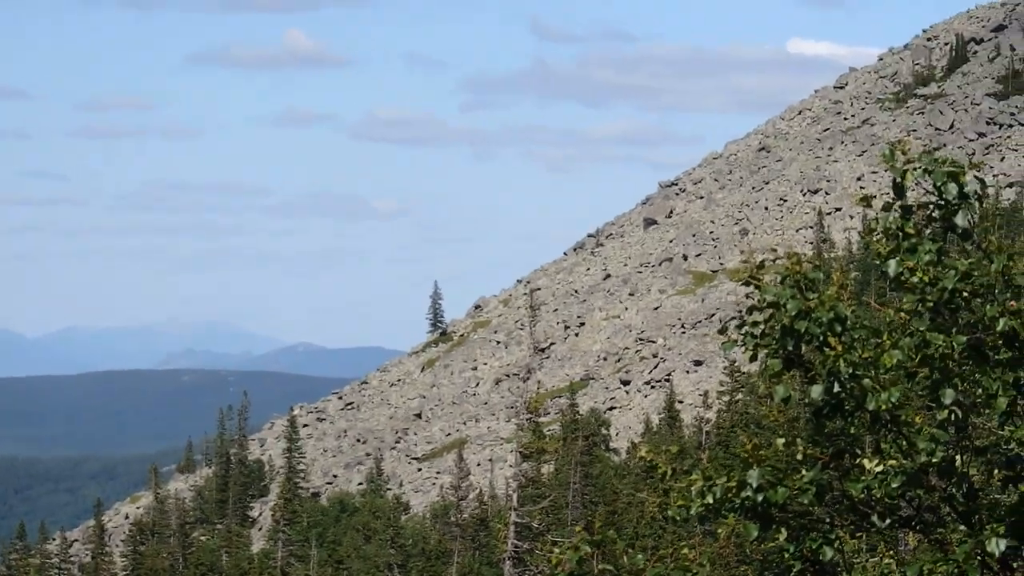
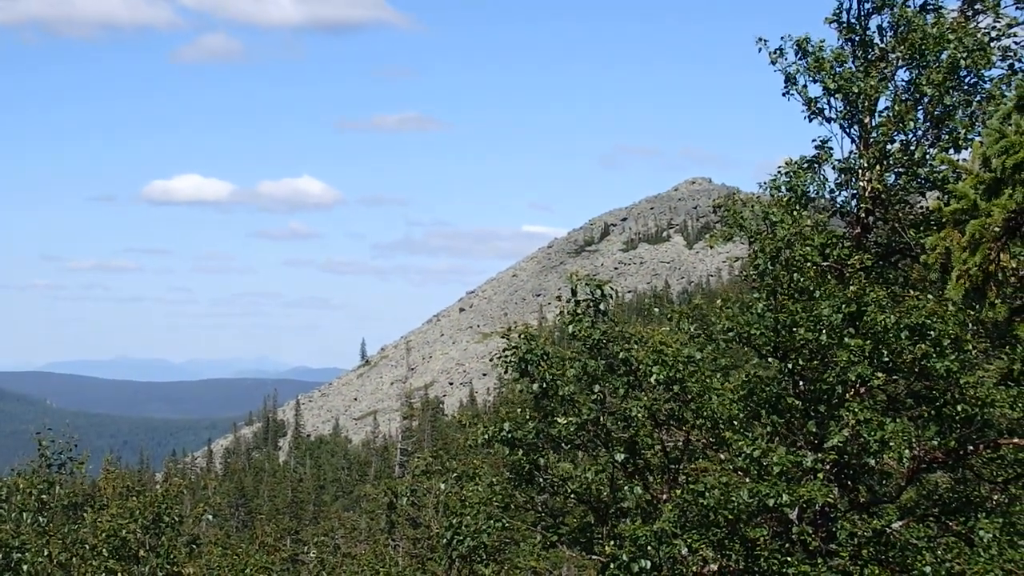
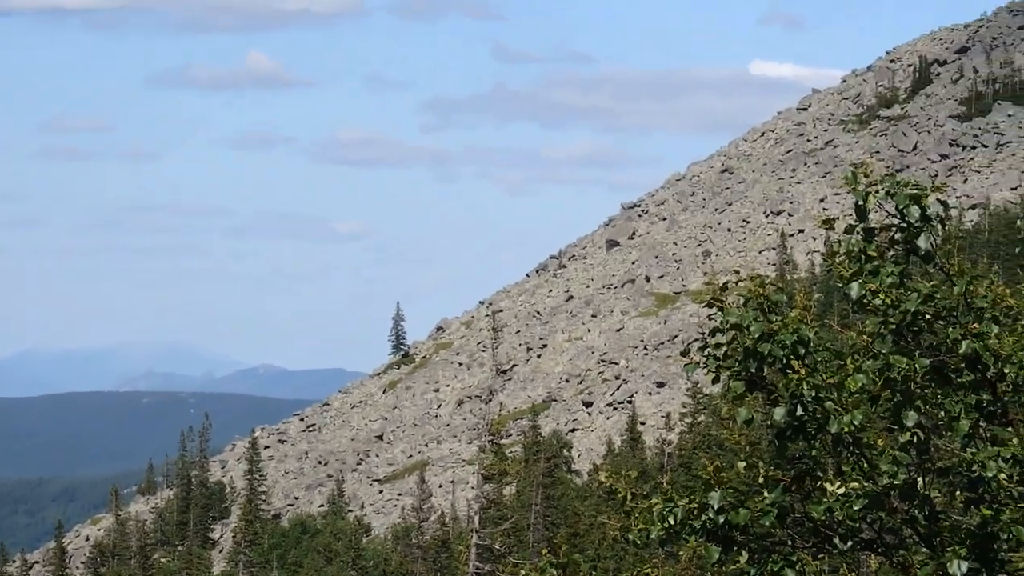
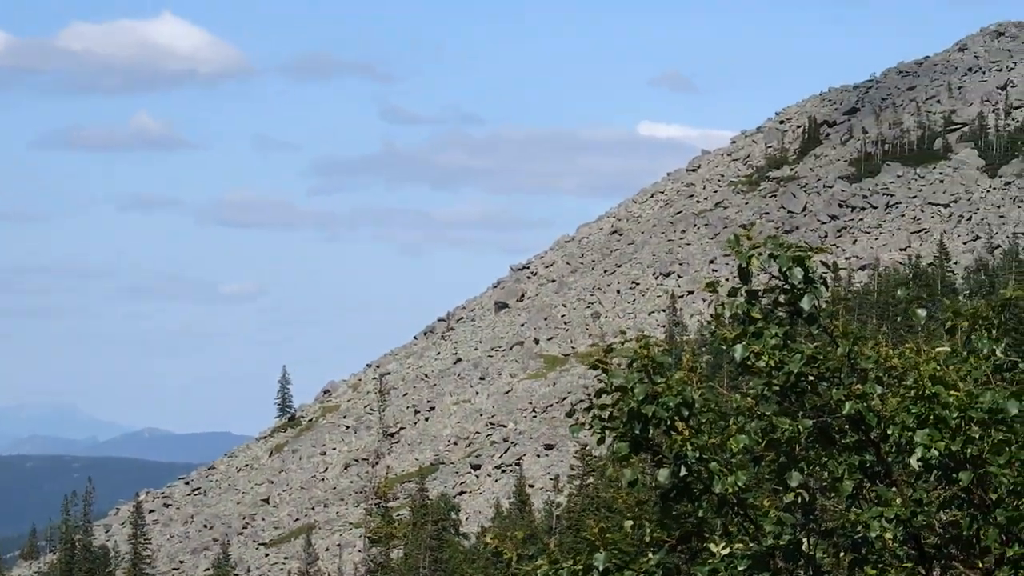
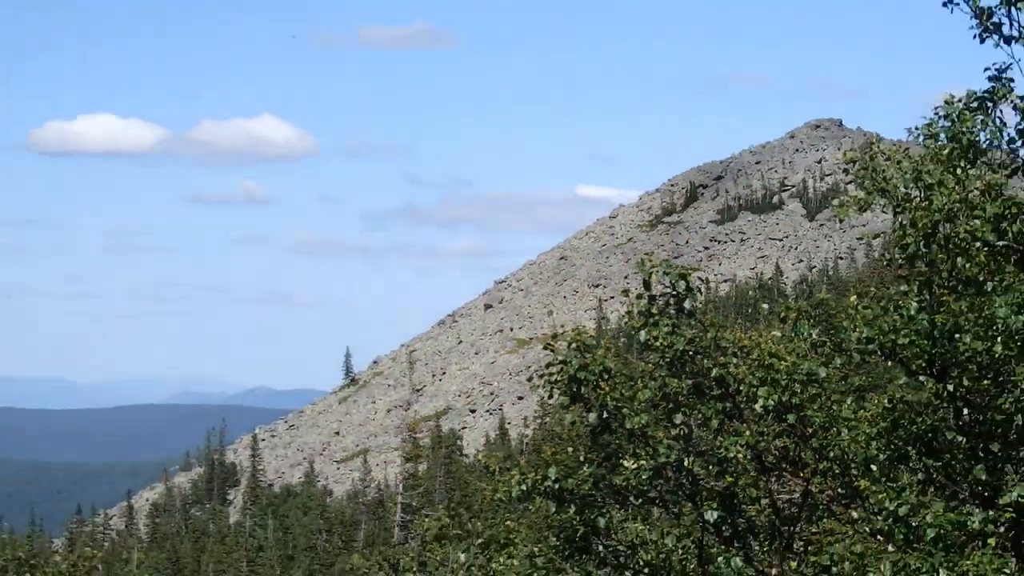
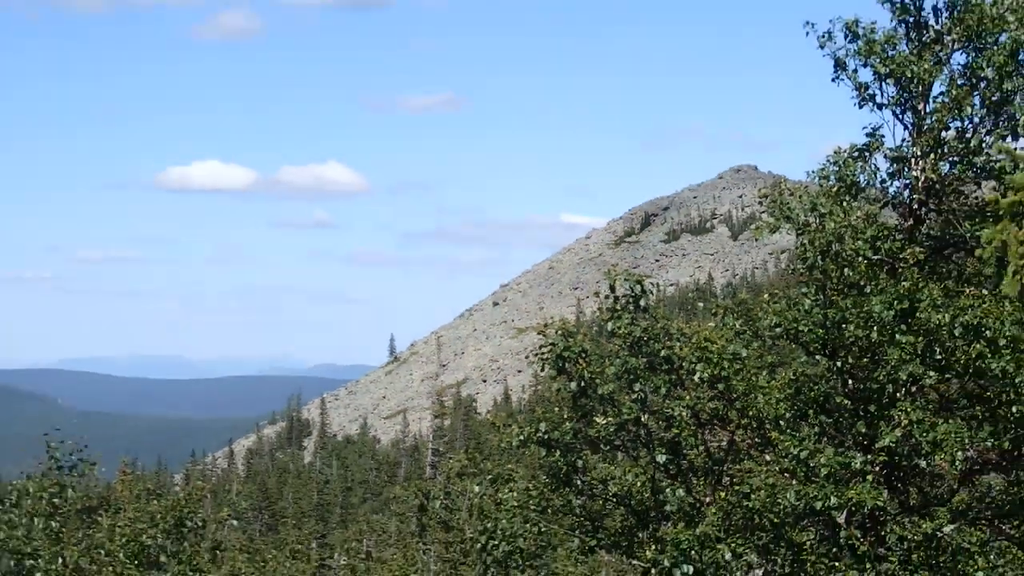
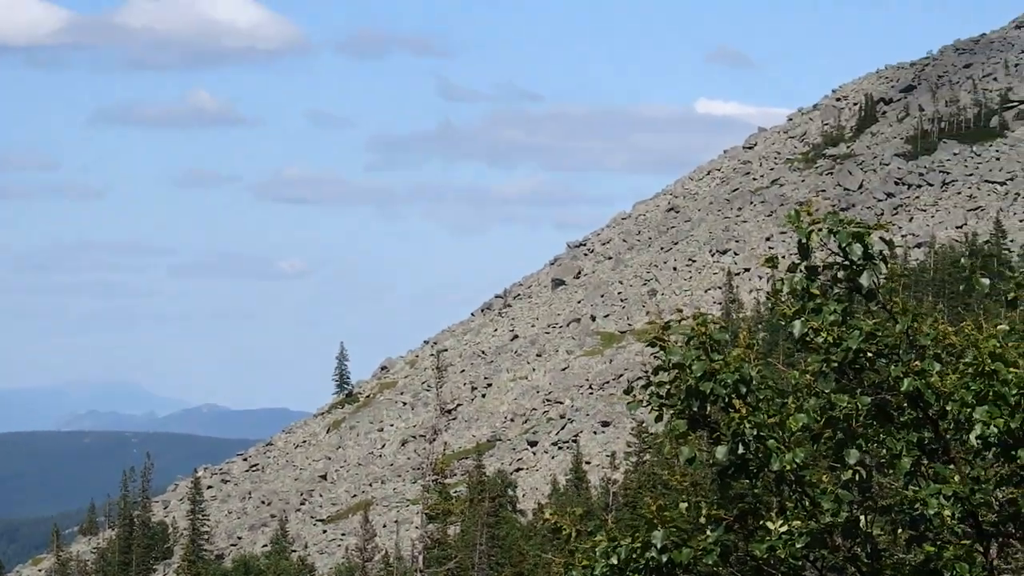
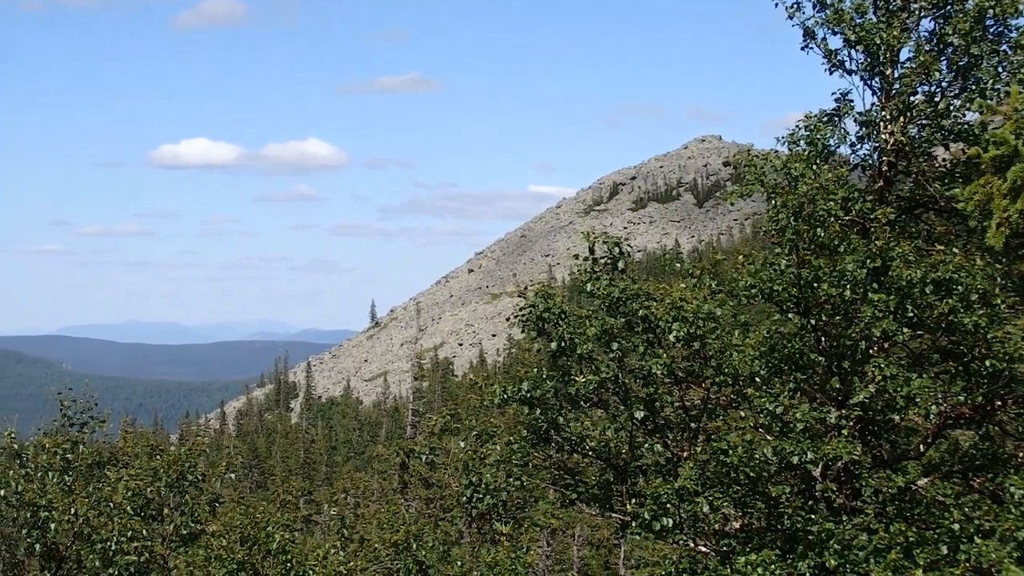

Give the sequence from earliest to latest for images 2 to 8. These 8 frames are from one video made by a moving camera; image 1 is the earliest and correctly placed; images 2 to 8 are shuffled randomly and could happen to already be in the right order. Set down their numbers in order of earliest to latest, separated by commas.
3, 7, 4, 5, 6, 2, 8
